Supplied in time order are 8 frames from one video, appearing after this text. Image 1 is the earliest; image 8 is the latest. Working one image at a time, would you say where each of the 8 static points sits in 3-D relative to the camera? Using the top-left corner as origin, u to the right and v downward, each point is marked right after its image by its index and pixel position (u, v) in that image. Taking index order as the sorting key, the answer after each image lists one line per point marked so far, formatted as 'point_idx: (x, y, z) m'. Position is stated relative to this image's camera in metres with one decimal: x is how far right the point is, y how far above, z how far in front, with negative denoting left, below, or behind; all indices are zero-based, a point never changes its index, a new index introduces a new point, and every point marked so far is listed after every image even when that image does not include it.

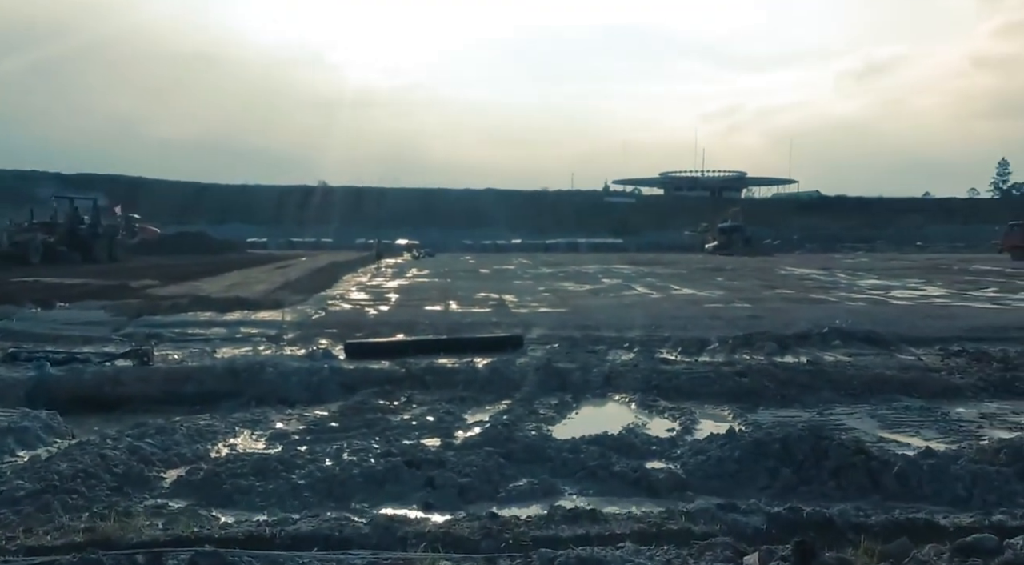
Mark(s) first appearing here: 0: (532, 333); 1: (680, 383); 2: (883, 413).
0: (+0.3, -0.9, +18.9) m
1: (+2.2, -1.3, +13.9) m
2: (+4.6, -1.6, +13.0) m
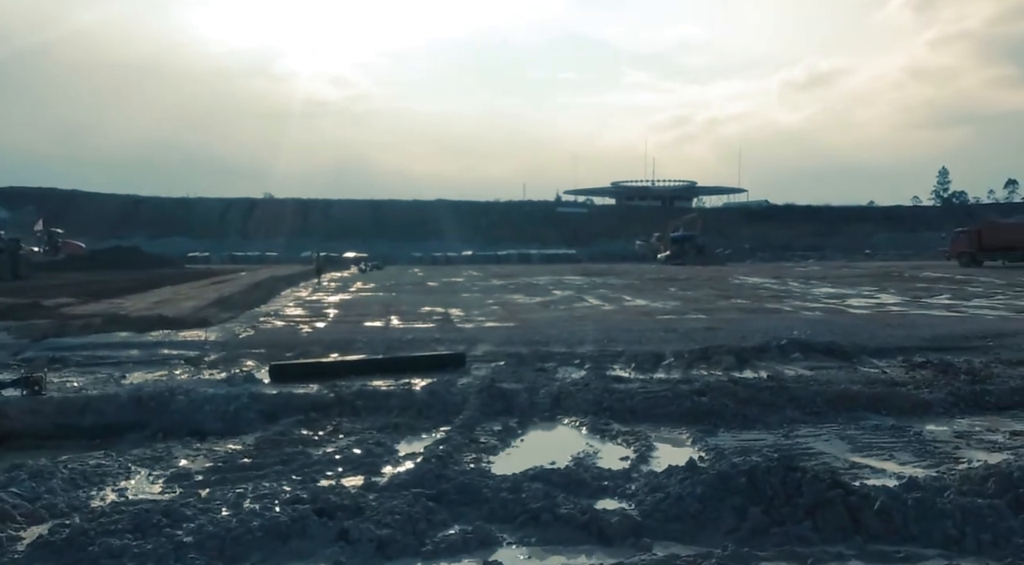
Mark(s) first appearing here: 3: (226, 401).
0: (-0.6, -1.1, +17.8) m
1: (+1.5, -1.5, +12.9) m
2: (+3.9, -1.8, +12.0) m
3: (-3.4, -1.7, +12.1) m
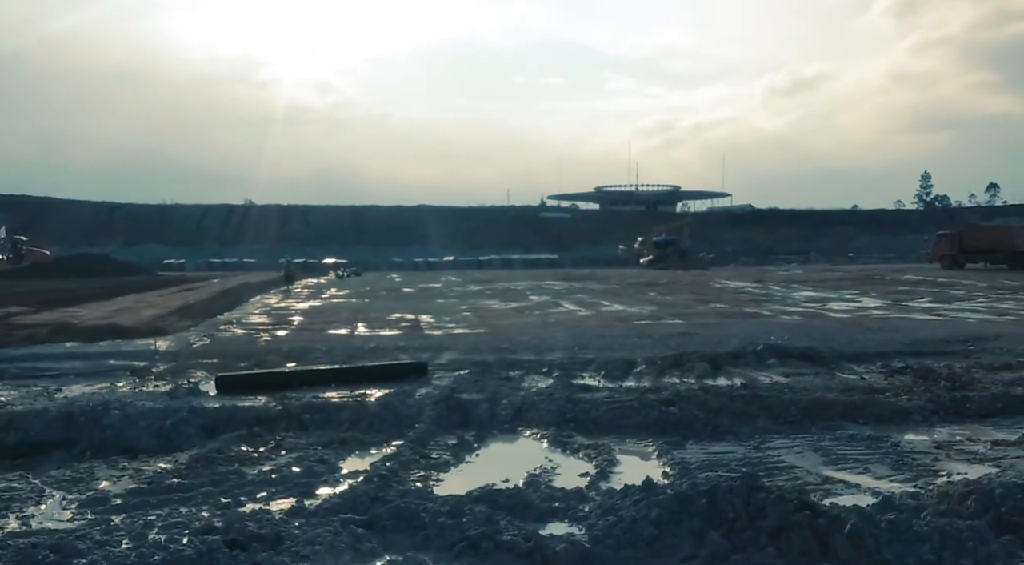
0: (-1.2, -1.2, +17.1) m
1: (+1.0, -1.6, +12.2) m
2: (+3.4, -1.8, +11.4) m
3: (-3.8, -1.8, +11.4) m
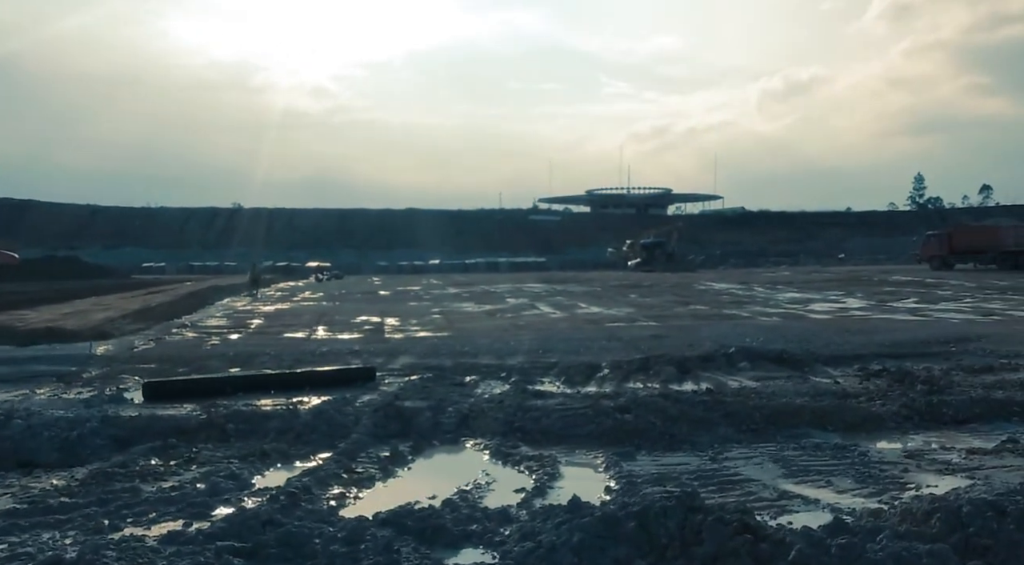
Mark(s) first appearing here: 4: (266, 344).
0: (-1.8, -1.2, +16.3) m
1: (+0.4, -1.5, +11.4) m
2: (+2.8, -1.8, +10.6) m
3: (-4.5, -1.8, +10.5) m
4: (-4.4, -1.1, +18.4) m
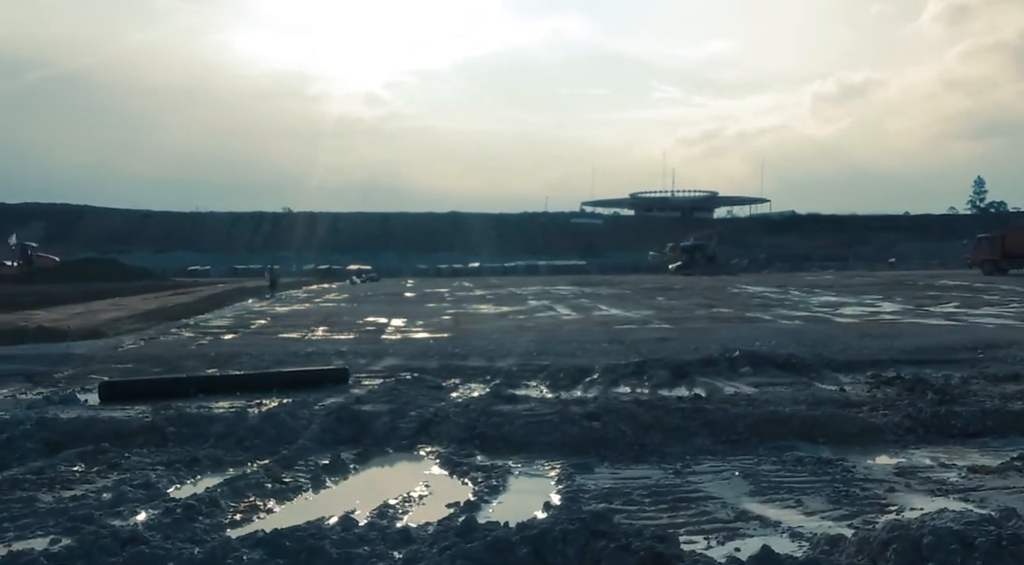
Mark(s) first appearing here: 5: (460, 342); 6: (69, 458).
0: (-2.0, -1.2, +15.6) m
1: (0.0, -1.5, +10.7) m
2: (+2.4, -1.8, +9.8) m
3: (-4.9, -1.7, +10.0) m
4: (-4.5, -1.1, +17.9) m
5: (-0.9, -1.0, +18.1) m
6: (-4.0, -1.6, +9.5) m
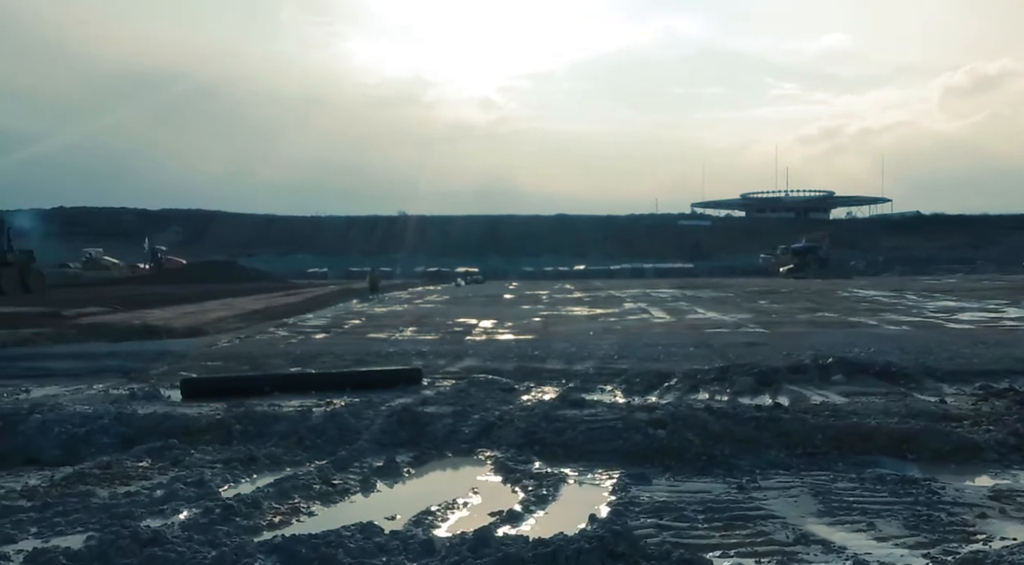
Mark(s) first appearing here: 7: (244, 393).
0: (-0.8, -1.2, +15.6) m
1: (+0.6, -1.5, +10.4) m
2: (+2.9, -1.8, +9.3) m
3: (-4.3, -1.7, +10.3) m
4: (-3.0, -1.1, +18.1) m
5: (+0.6, -1.1, +17.9) m
6: (-3.5, -1.6, +9.7) m
7: (-3.3, -1.4, +12.9) m
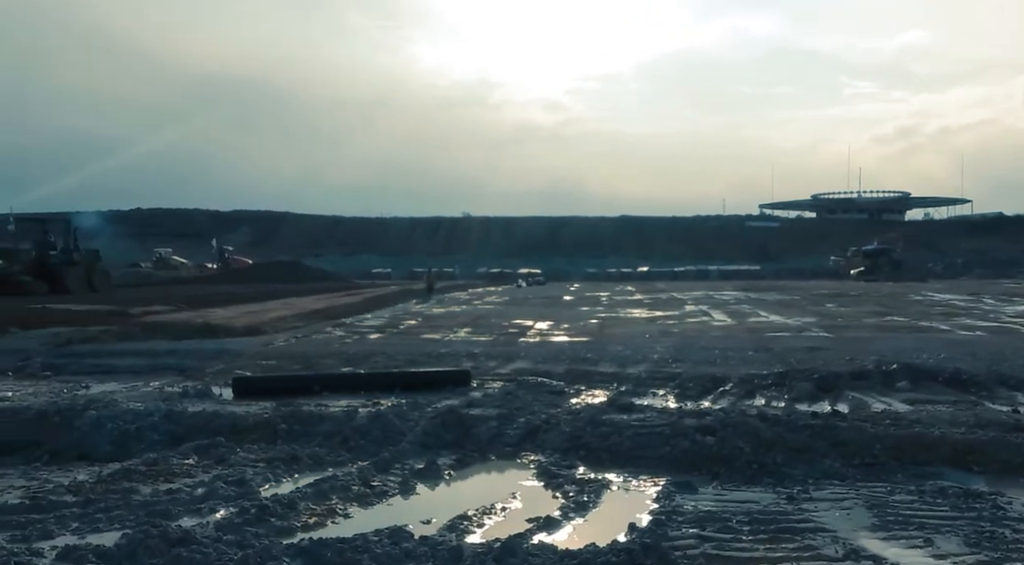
0: (-0.1, -1.3, +15.5) m
1: (+1.0, -1.6, +10.2) m
2: (+3.2, -1.8, +8.9) m
3: (-3.9, -1.7, +10.4) m
4: (-2.1, -1.1, +18.1) m
5: (+1.5, -1.1, +17.7) m
6: (-3.1, -1.6, +9.7) m
7: (-2.7, -1.4, +13.0) m
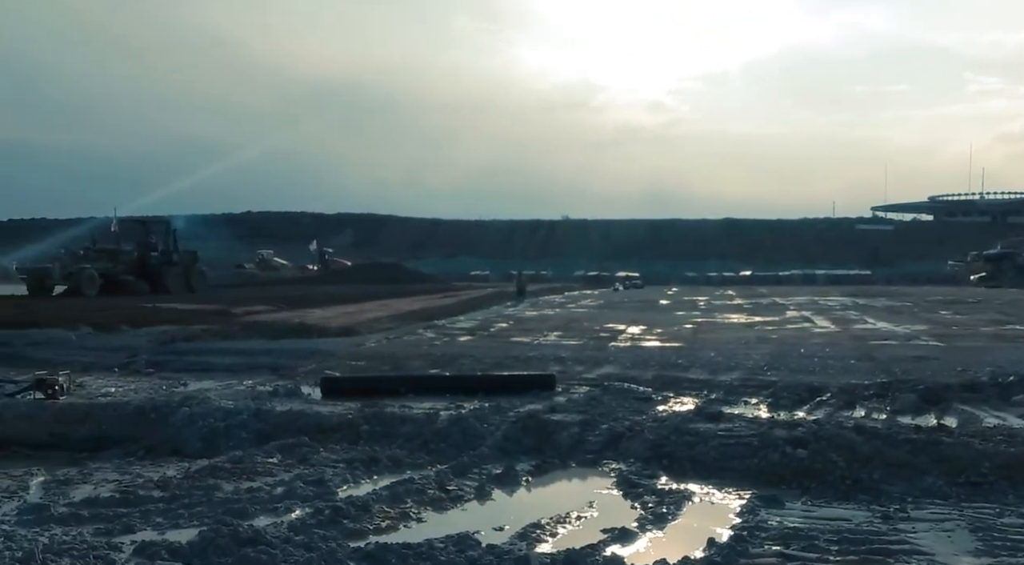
0: (+1.2, -1.3, +15.3) m
1: (+1.8, -1.6, +10.0) m
2: (+3.9, -1.9, +8.5) m
3: (-3.1, -1.7, +10.7) m
4: (-0.5, -1.1, +18.2) m
5: (+3.0, -1.2, +17.4) m
6: (-2.4, -1.6, +9.9) m
7: (-1.6, -1.4, +13.1) m
